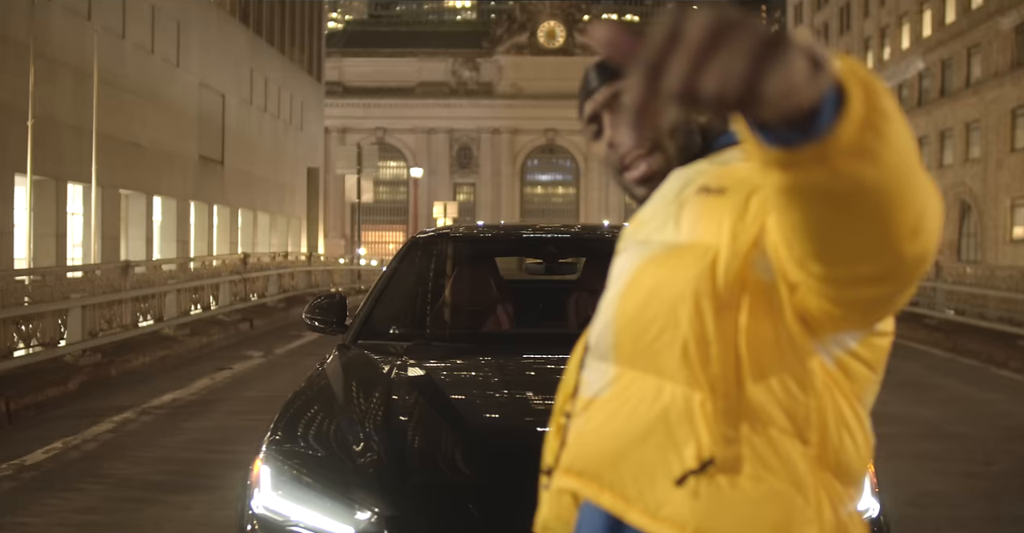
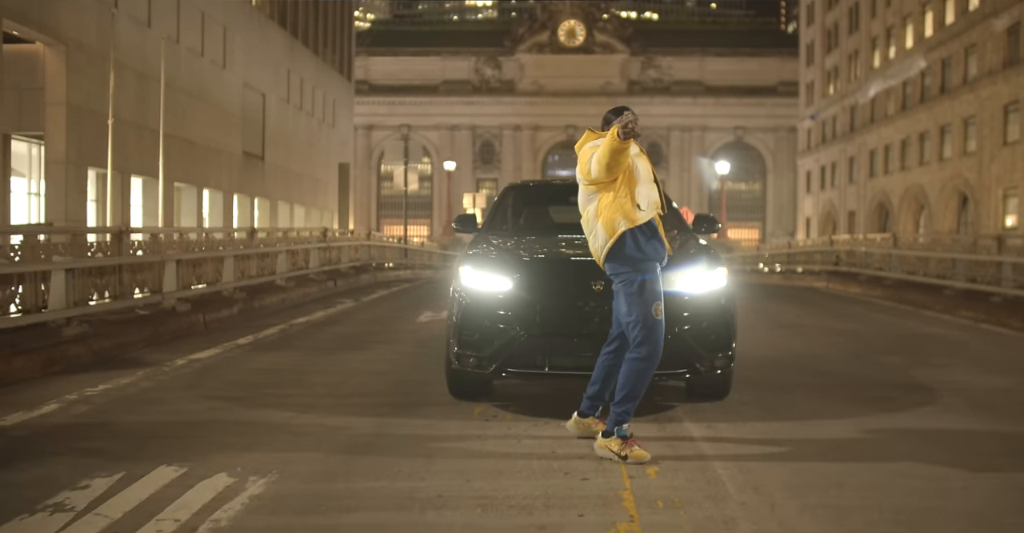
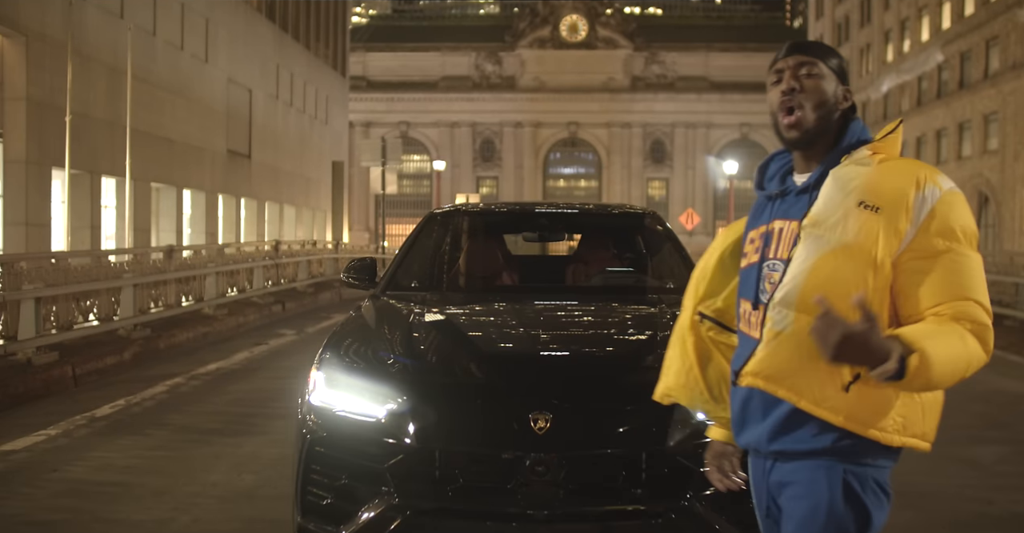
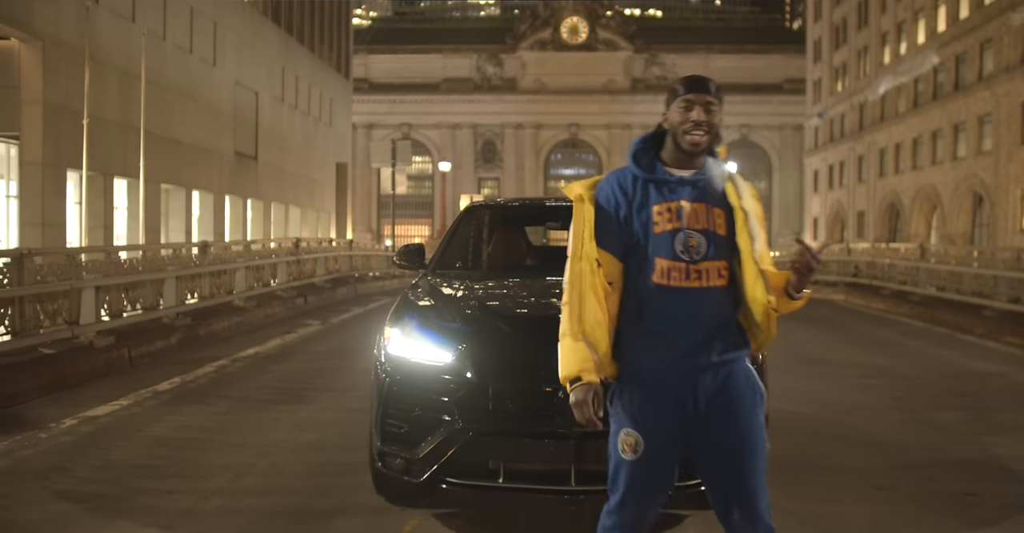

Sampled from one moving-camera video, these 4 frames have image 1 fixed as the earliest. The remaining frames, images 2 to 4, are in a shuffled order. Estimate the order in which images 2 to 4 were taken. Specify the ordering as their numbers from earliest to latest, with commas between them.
3, 4, 2
